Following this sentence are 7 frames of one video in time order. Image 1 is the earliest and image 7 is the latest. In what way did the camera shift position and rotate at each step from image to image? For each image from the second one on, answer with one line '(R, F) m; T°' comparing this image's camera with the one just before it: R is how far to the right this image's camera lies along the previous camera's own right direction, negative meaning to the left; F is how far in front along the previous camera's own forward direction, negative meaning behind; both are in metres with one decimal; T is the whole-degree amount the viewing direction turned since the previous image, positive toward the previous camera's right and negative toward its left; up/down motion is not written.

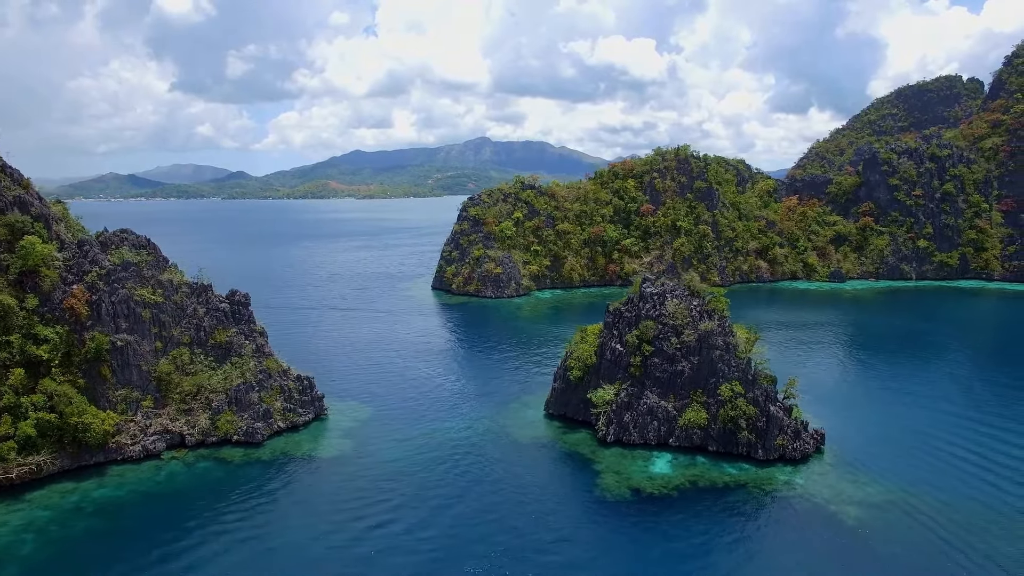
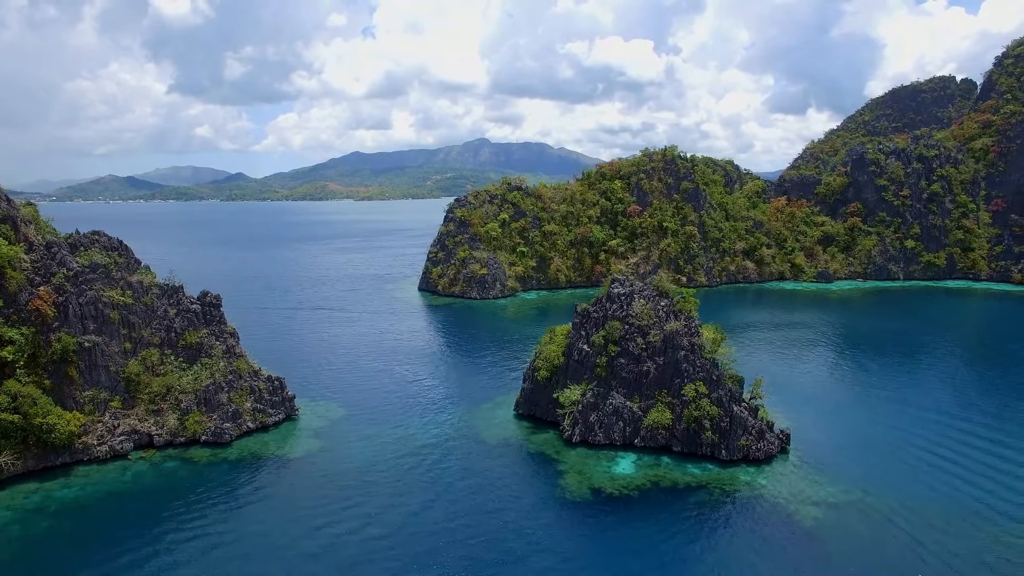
(+2.1, -0.1) m; 0°
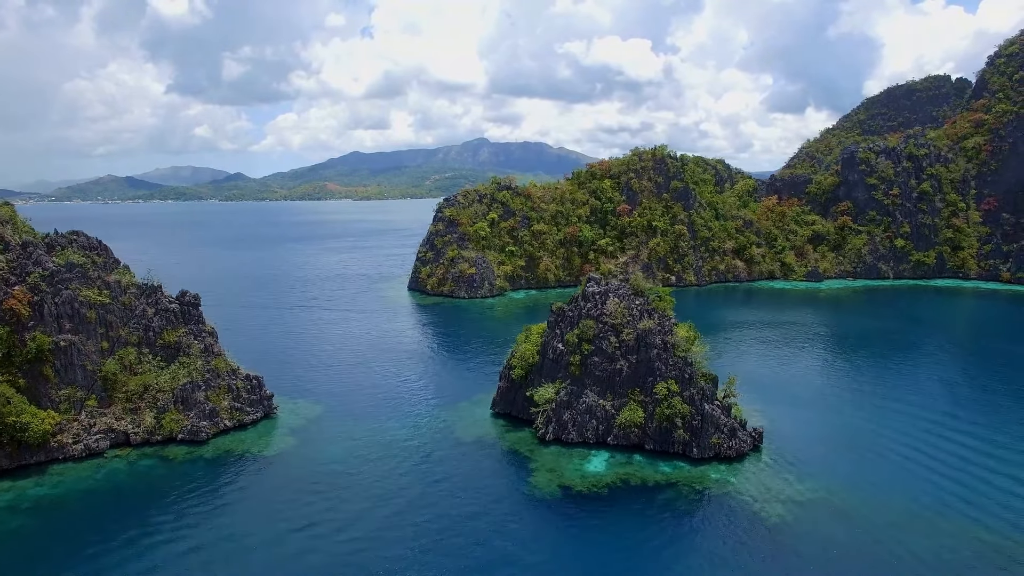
(+1.6, -0.2) m; 0°
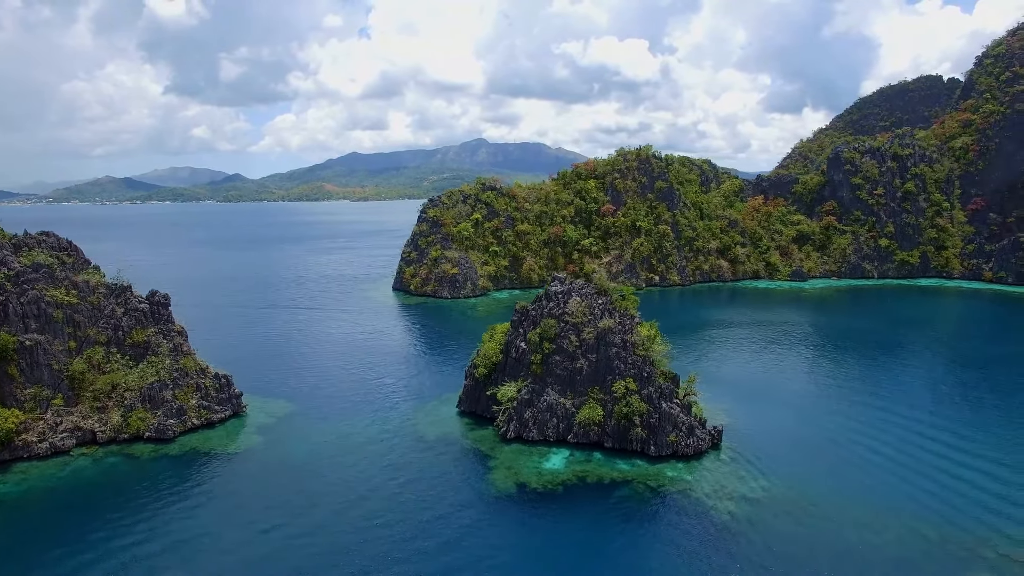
(+2.3, -0.4) m; 0°
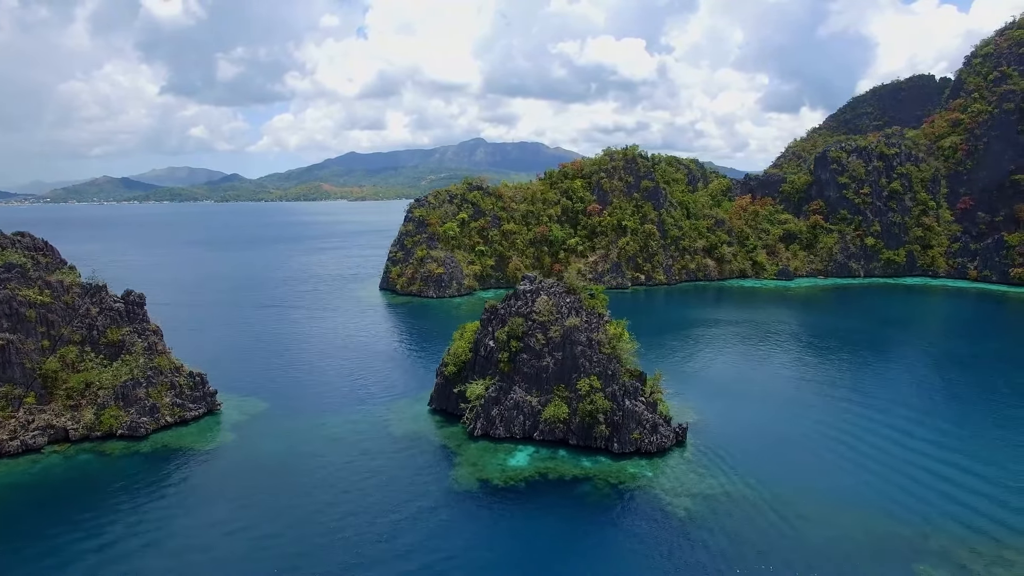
(+2.0, -0.4) m; 0°
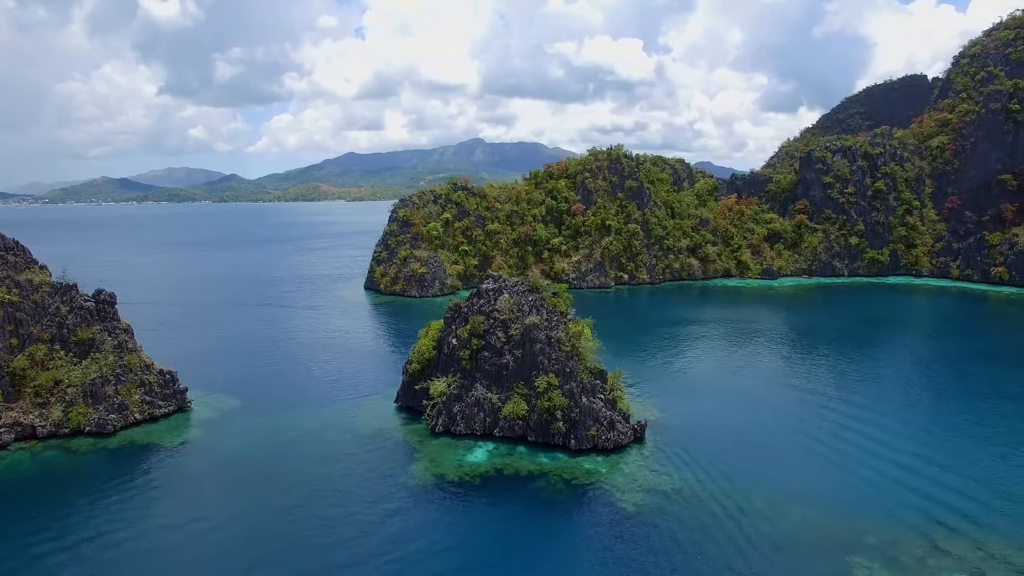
(+2.5, -0.5) m; 0°
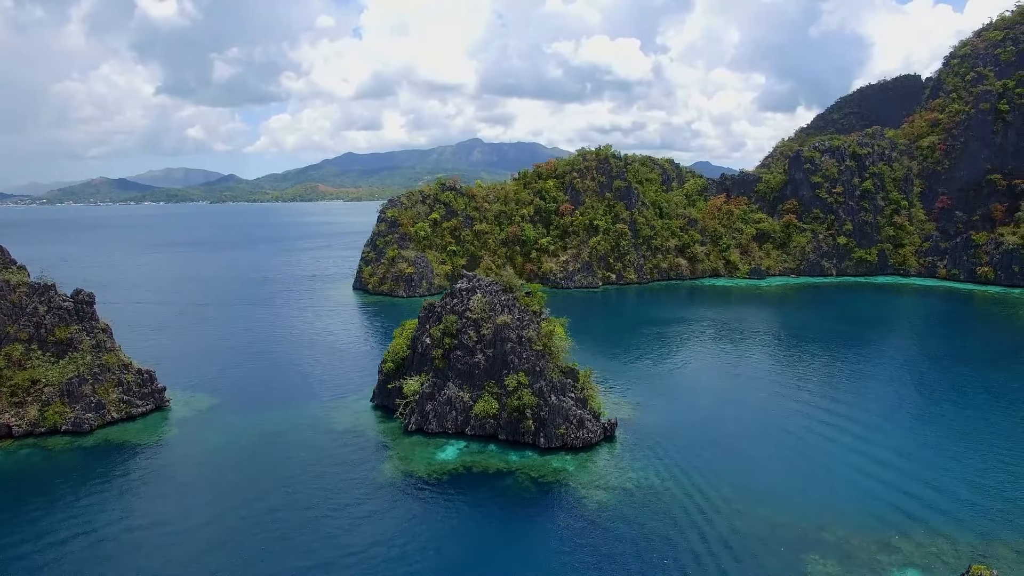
(+1.7, -0.3) m; 0°
